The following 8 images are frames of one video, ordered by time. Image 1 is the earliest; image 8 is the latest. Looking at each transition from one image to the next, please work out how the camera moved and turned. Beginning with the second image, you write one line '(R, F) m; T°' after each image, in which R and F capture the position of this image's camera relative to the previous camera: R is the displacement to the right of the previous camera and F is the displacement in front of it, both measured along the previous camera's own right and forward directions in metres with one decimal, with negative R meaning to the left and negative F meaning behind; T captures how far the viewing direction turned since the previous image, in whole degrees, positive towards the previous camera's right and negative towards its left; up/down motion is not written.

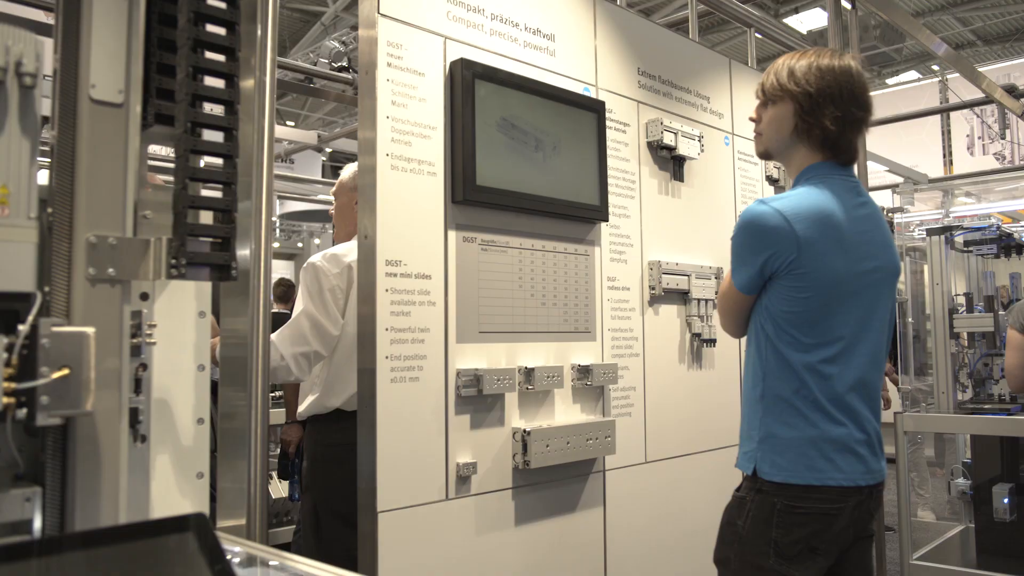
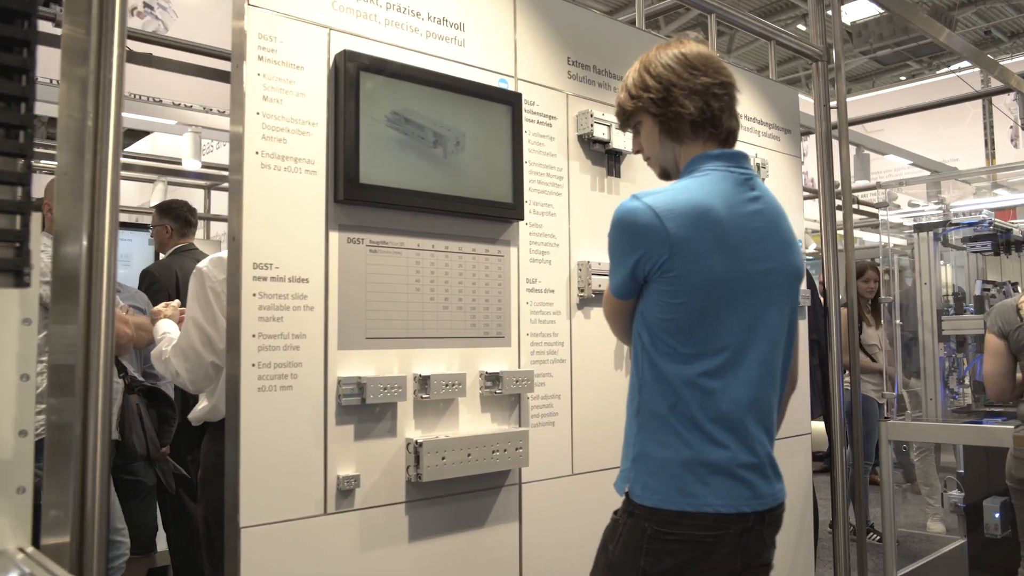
(+0.4, +0.1) m; -3°
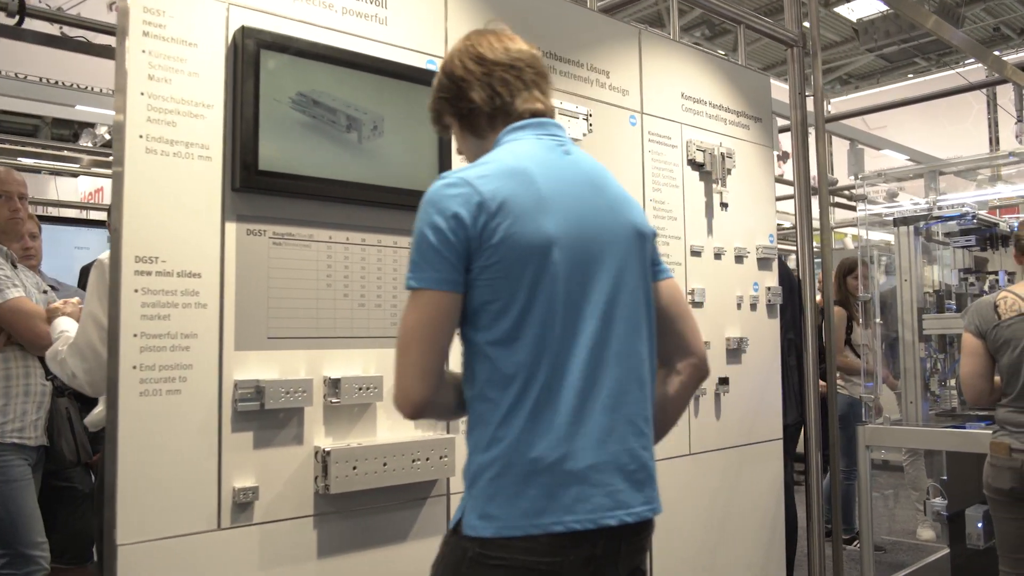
(+0.2, +0.2) m; -1°
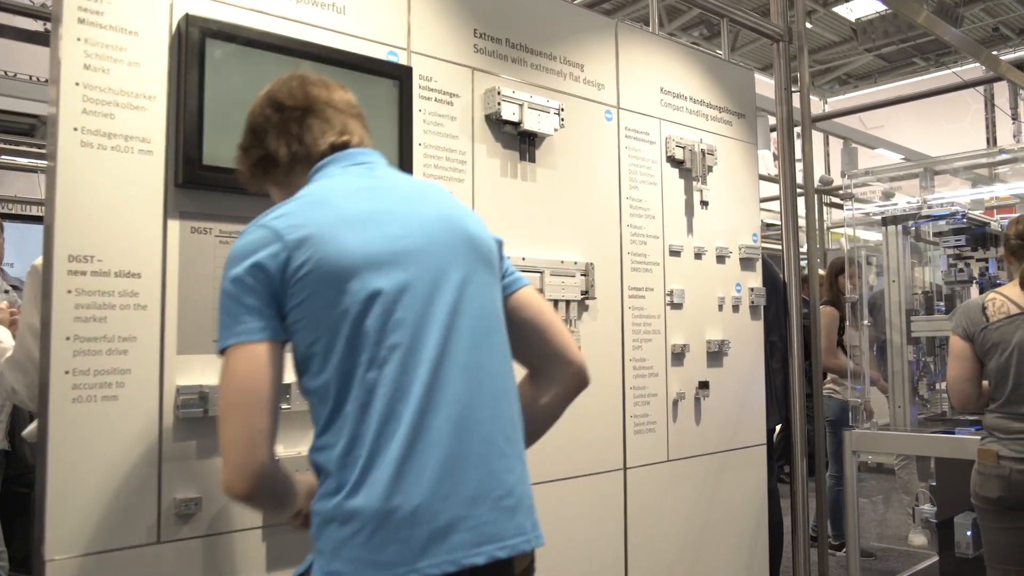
(+0.1, +0.1) m; 0°
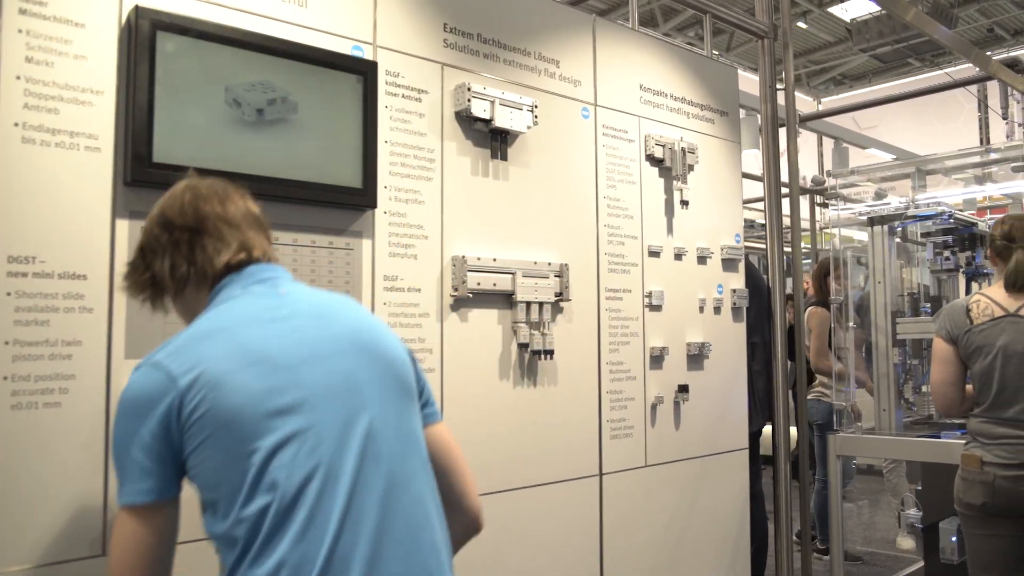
(+0.1, +0.1) m; 0°
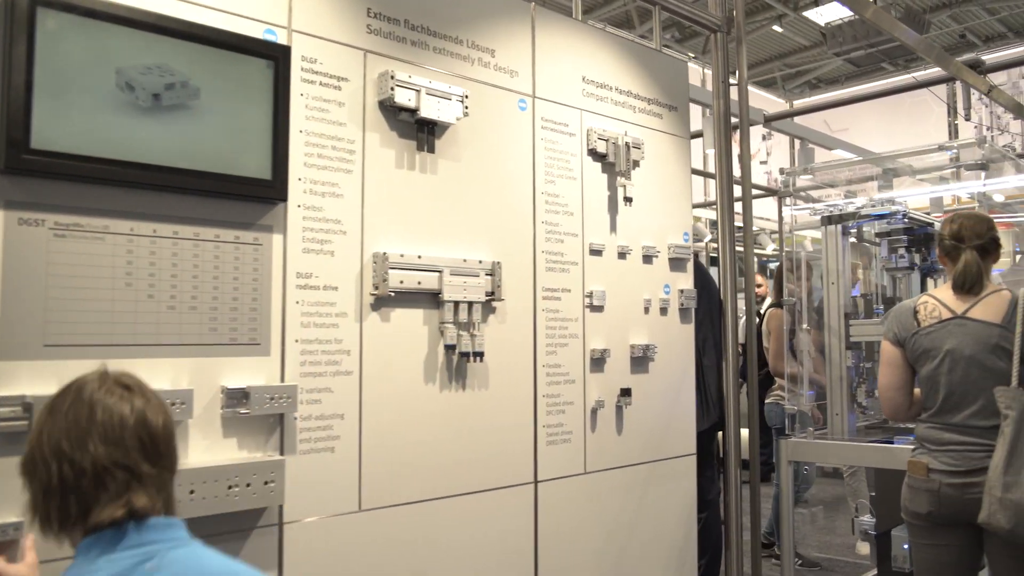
(+0.1, +0.1) m; +1°
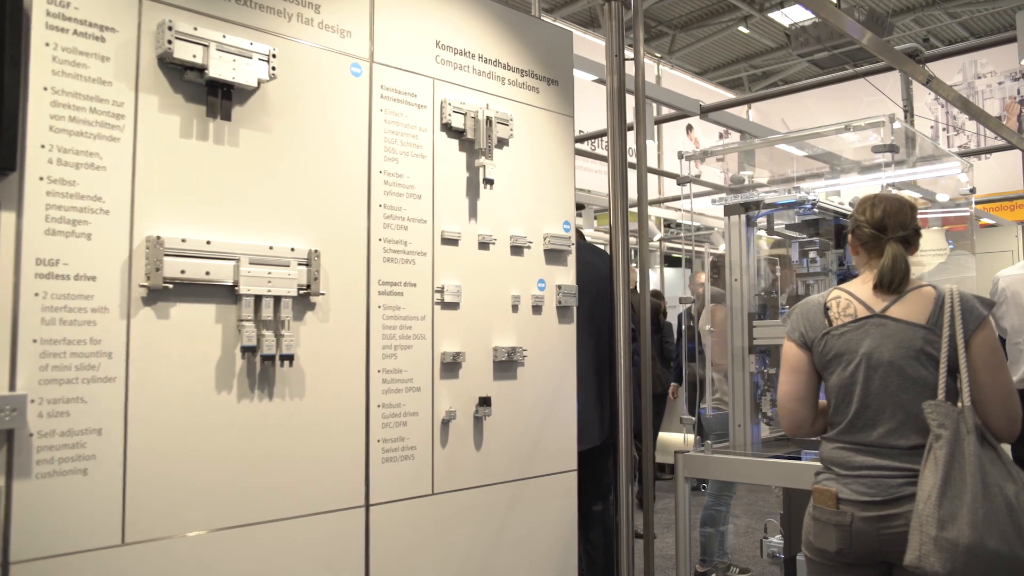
(+0.4, +0.4) m; +2°
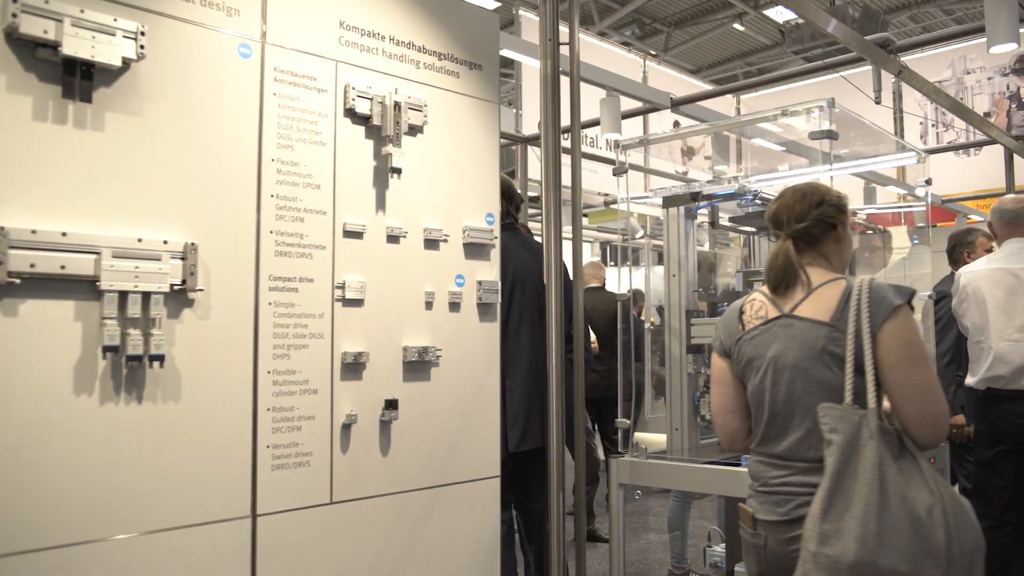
(+0.3, +0.2) m; 0°
